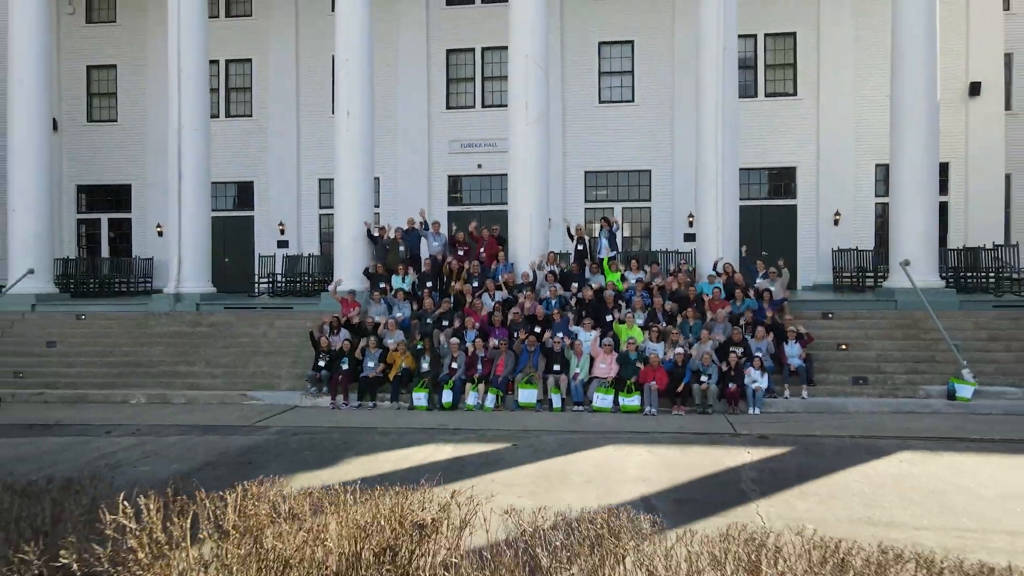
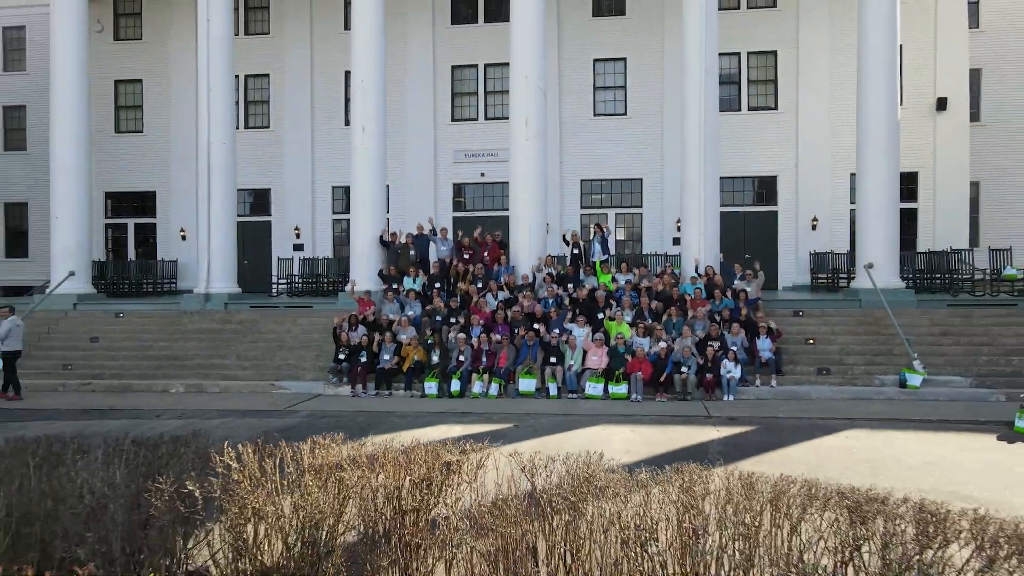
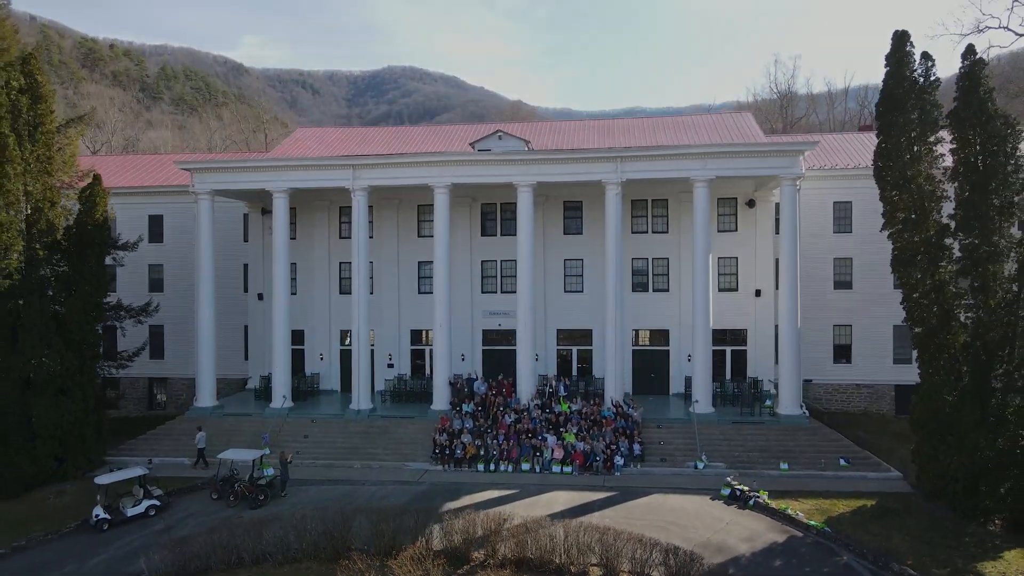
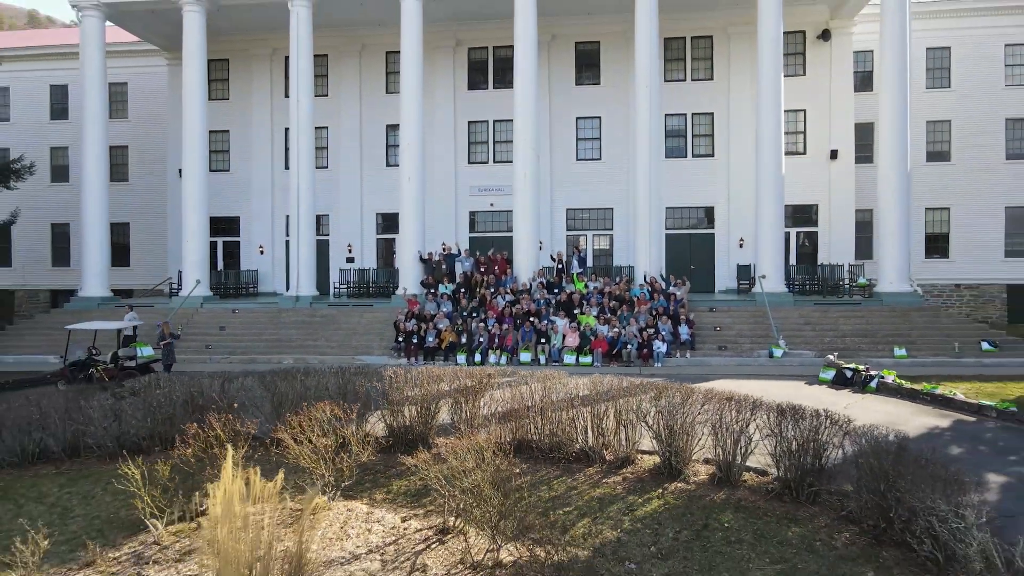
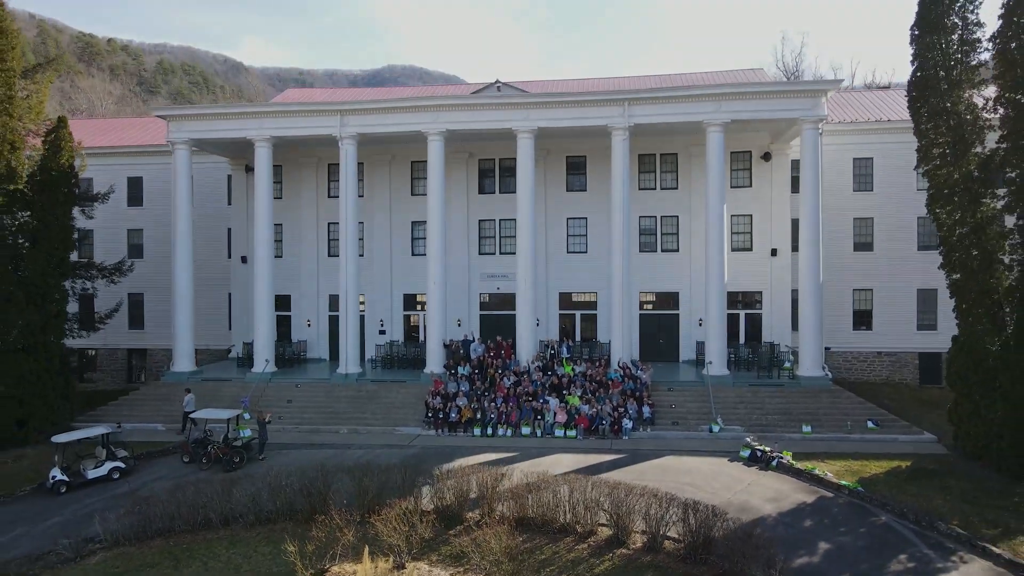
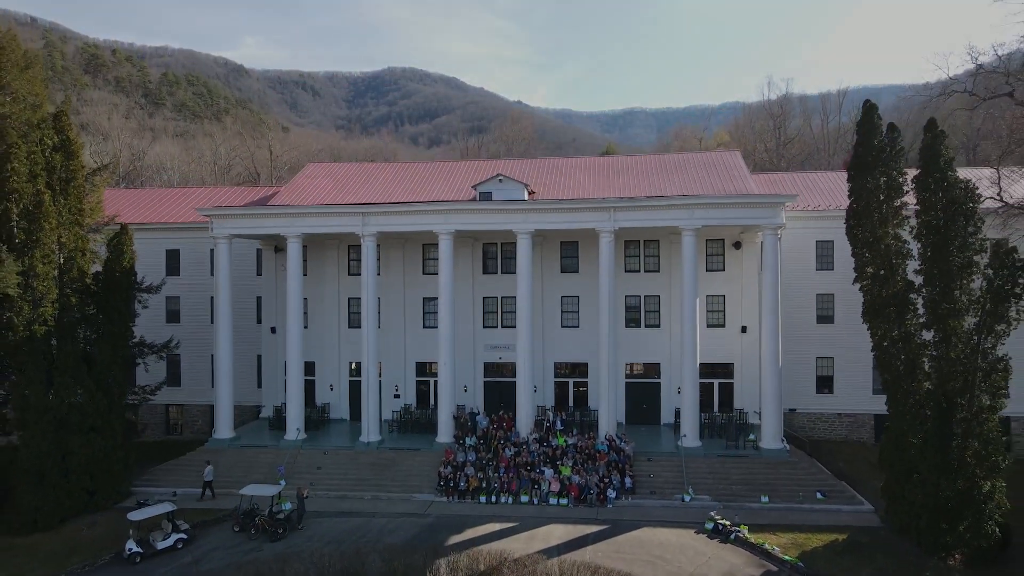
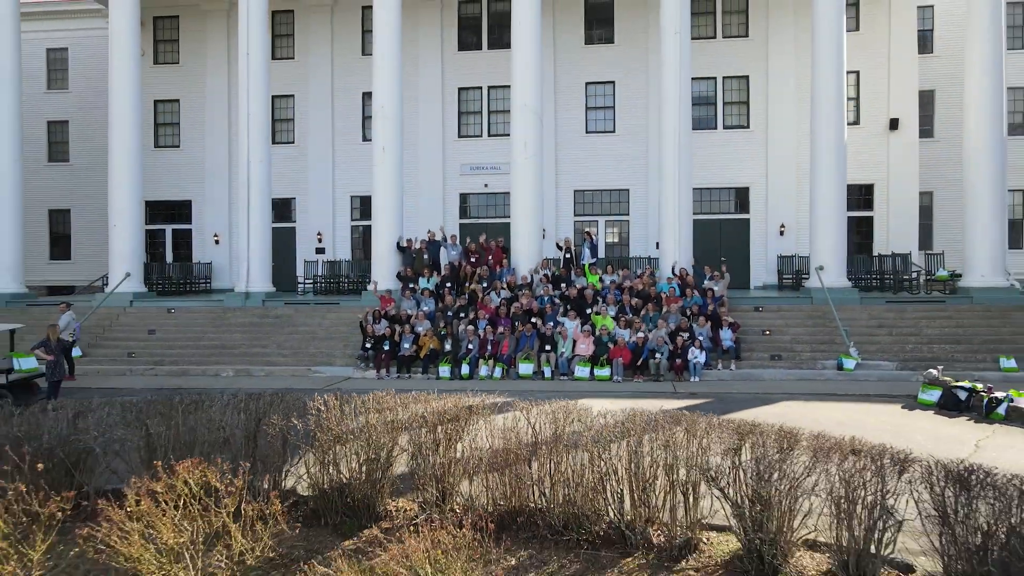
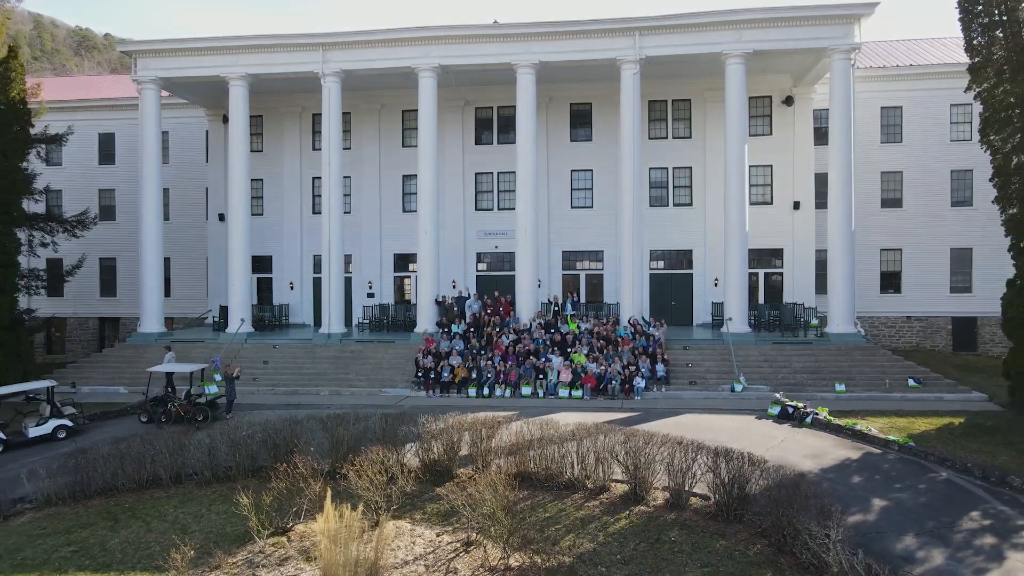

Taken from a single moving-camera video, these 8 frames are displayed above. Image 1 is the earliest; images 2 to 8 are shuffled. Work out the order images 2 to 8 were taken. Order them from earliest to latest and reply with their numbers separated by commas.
2, 7, 4, 8, 5, 3, 6
